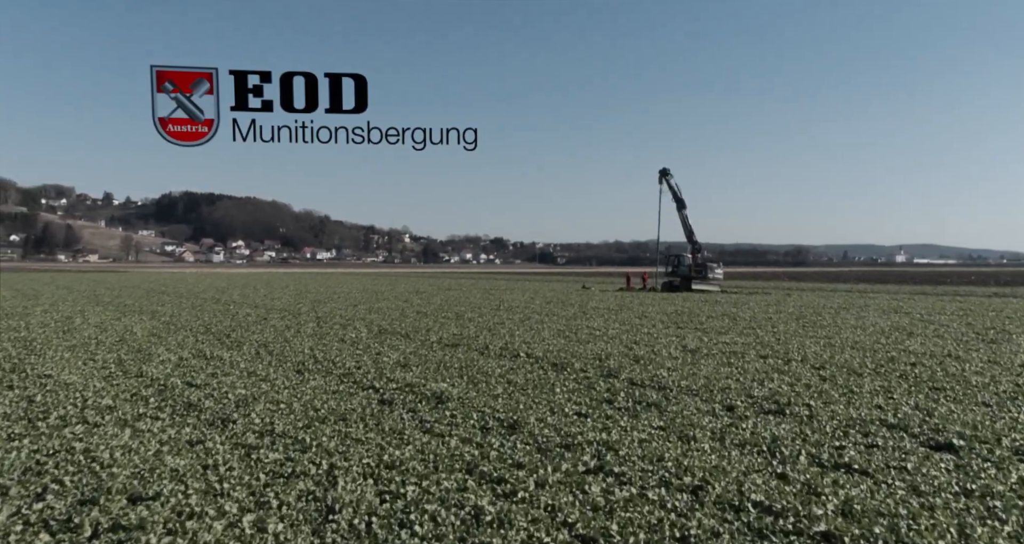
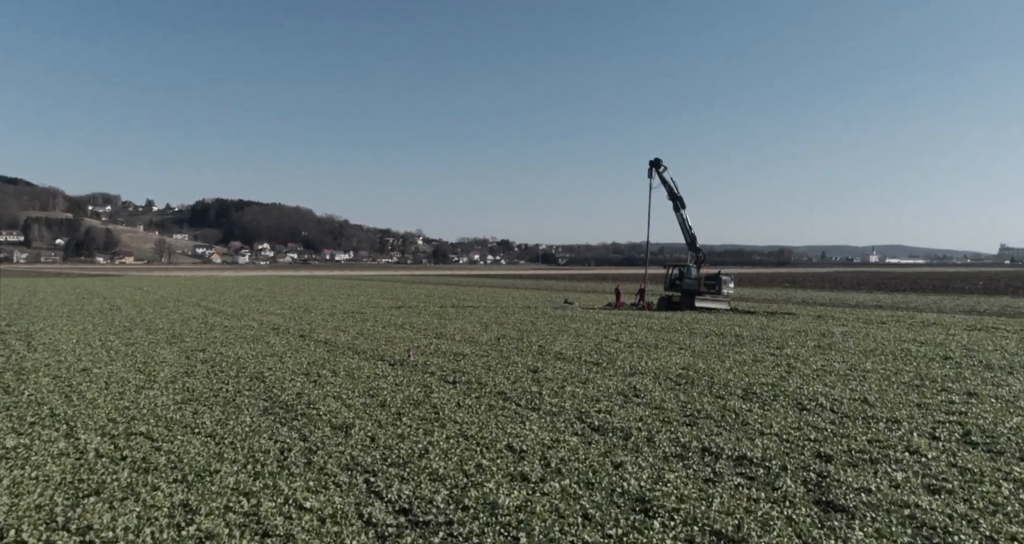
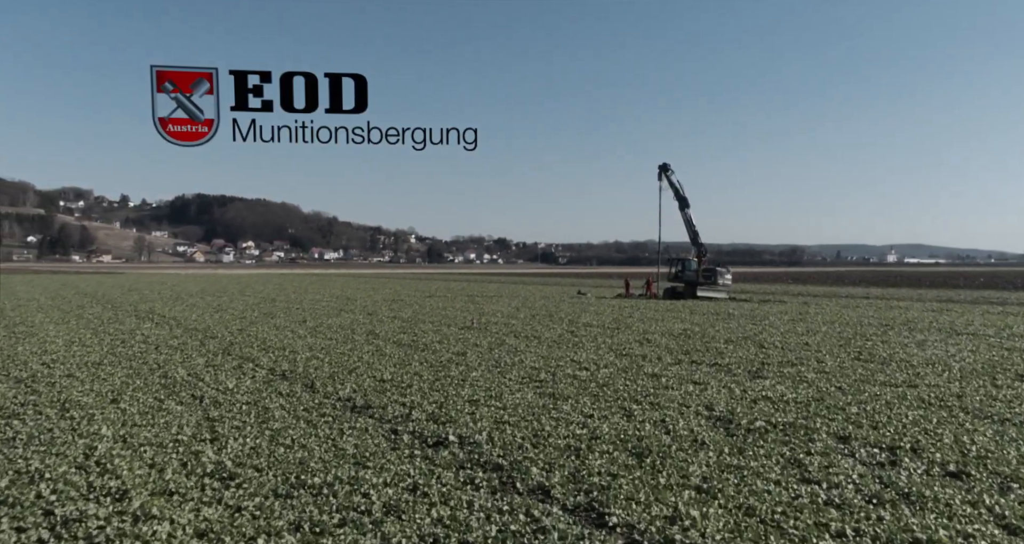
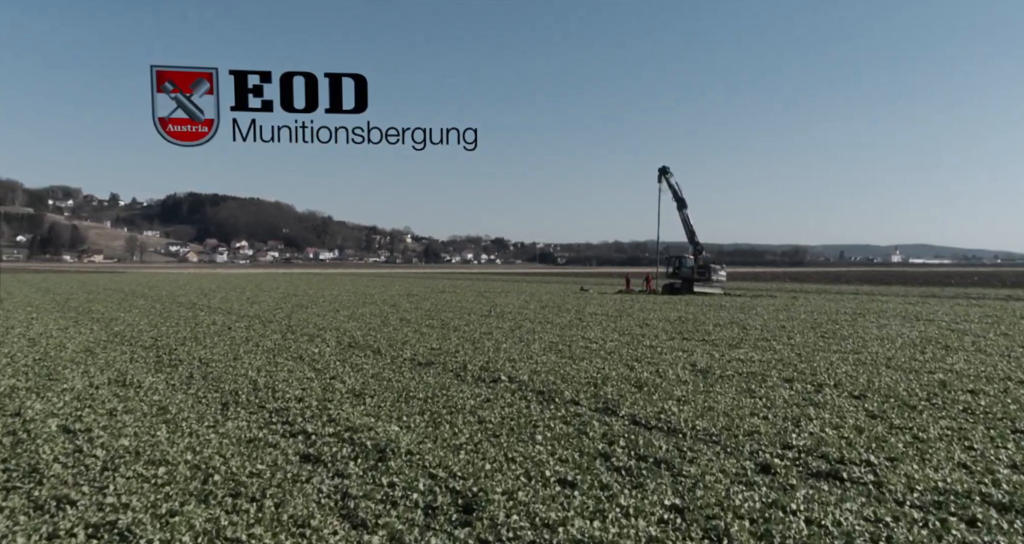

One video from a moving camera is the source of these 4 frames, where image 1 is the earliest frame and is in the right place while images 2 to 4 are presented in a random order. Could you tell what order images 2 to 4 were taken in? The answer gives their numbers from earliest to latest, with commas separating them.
4, 3, 2
